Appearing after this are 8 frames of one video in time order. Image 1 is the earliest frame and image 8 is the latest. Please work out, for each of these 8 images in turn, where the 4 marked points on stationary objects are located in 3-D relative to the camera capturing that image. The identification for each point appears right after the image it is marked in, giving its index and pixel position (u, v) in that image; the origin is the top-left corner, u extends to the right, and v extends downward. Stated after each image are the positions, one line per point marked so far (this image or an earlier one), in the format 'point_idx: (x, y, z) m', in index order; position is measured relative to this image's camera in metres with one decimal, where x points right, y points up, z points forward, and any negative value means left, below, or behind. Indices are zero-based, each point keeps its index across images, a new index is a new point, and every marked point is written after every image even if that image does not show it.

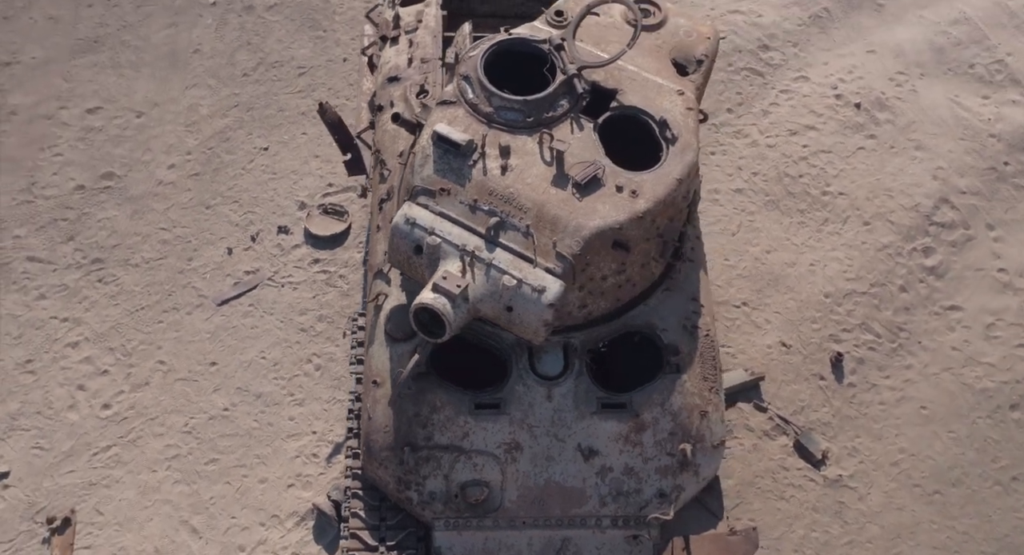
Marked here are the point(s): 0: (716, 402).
0: (+2.4, -1.5, +12.2) m
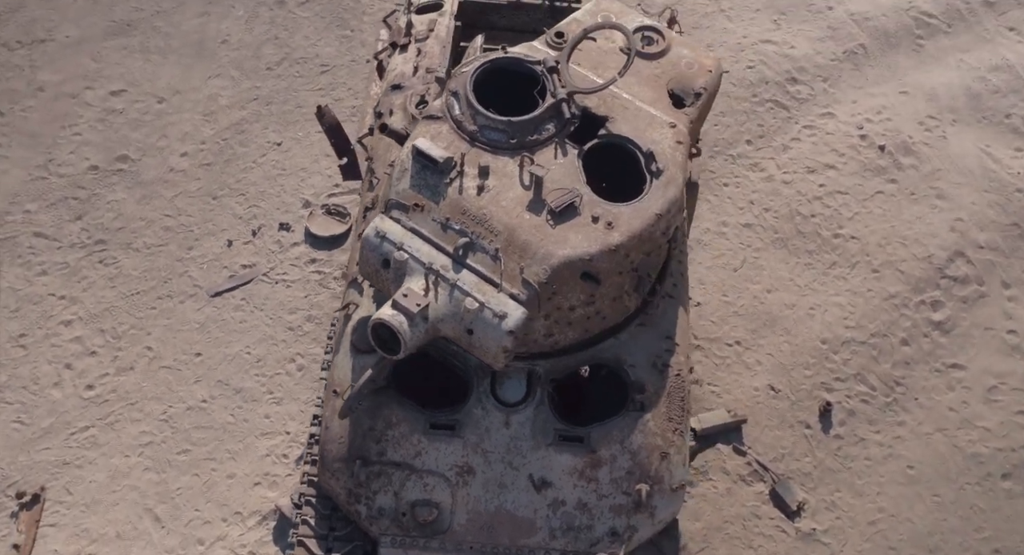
0: (+1.9, -2.0, +11.9) m
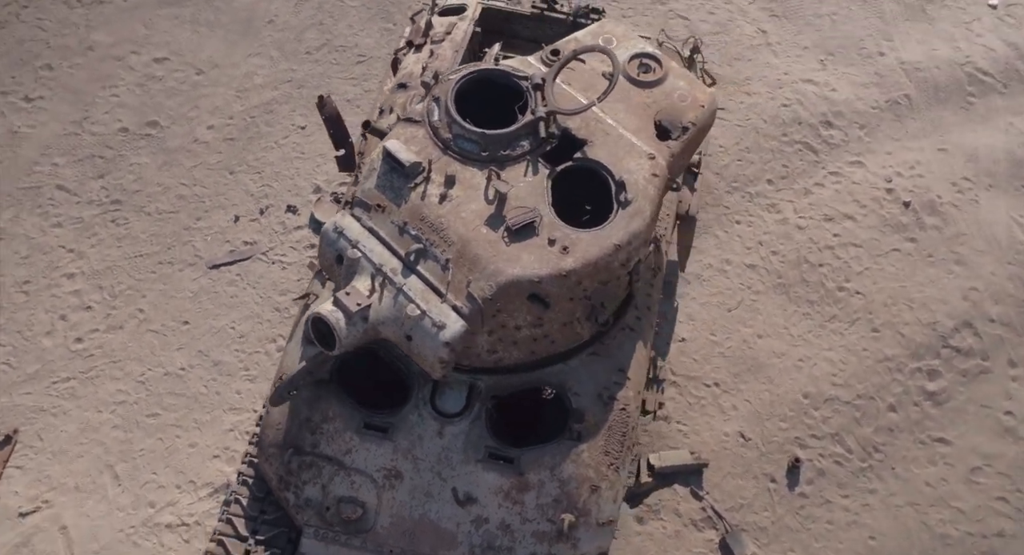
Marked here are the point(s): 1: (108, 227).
0: (+1.1, -2.3, +11.7) m
1: (-6.6, +0.8, +16.7) m
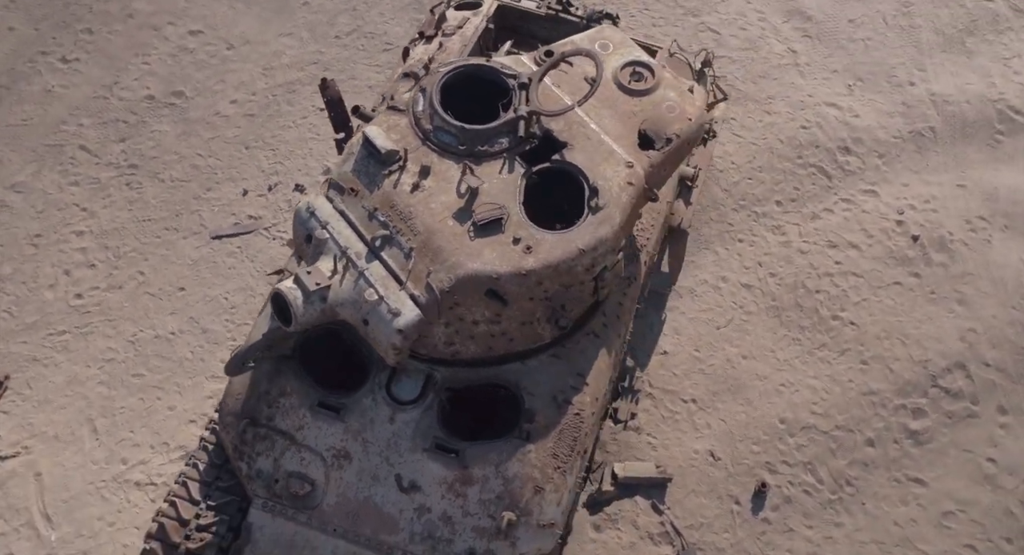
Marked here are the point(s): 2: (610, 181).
0: (+0.5, -2.4, +11.8) m
1: (-6.6, +1.5, +17.2) m
2: (+1.1, +1.1, +11.8) m
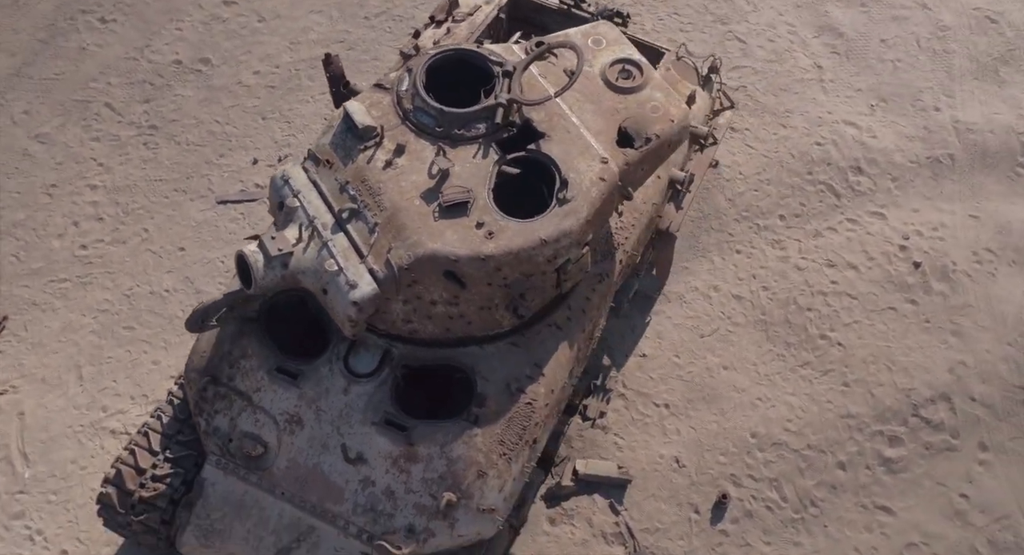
0: (-0.1, -2.2, +11.8) m
1: (-6.5, +2.2, +17.7) m
2: (+0.8, +1.2, +11.8) m
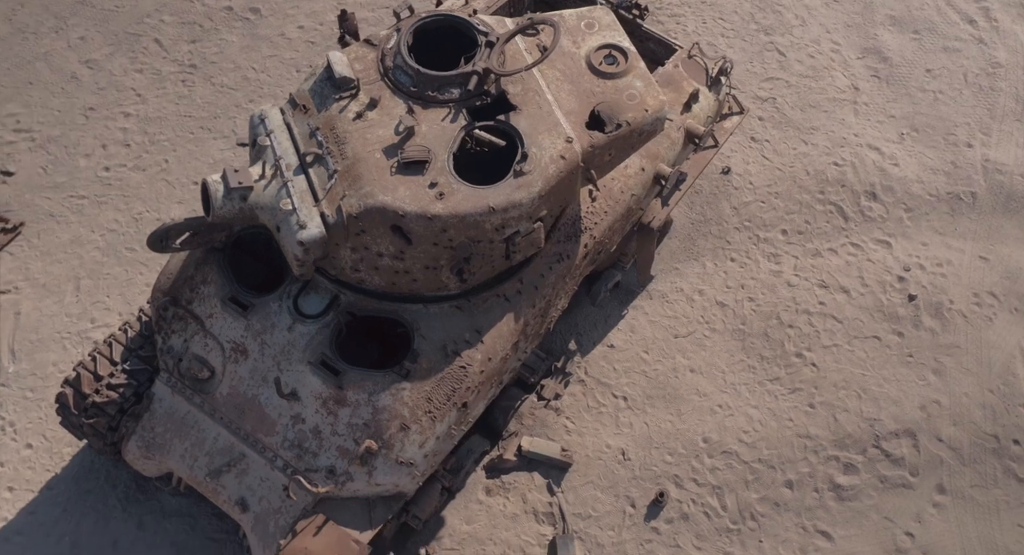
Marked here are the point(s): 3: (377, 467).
0: (-1.0, -1.8, +12.1) m
1: (-6.1, +3.5, +18.5) m
2: (+0.4, +1.5, +11.9) m
3: (-1.6, -2.2, +12.0) m
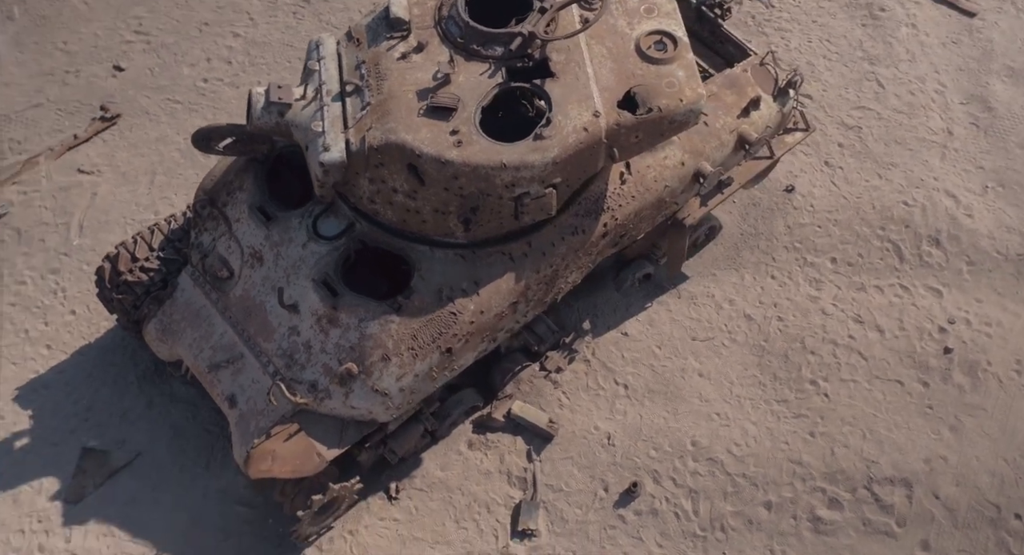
0: (-1.3, -1.0, +12.5) m
1: (-4.3, +5.0, +19.5) m
2: (+0.7, +1.9, +12.1) m
3: (-1.9, -1.4, +12.6) m
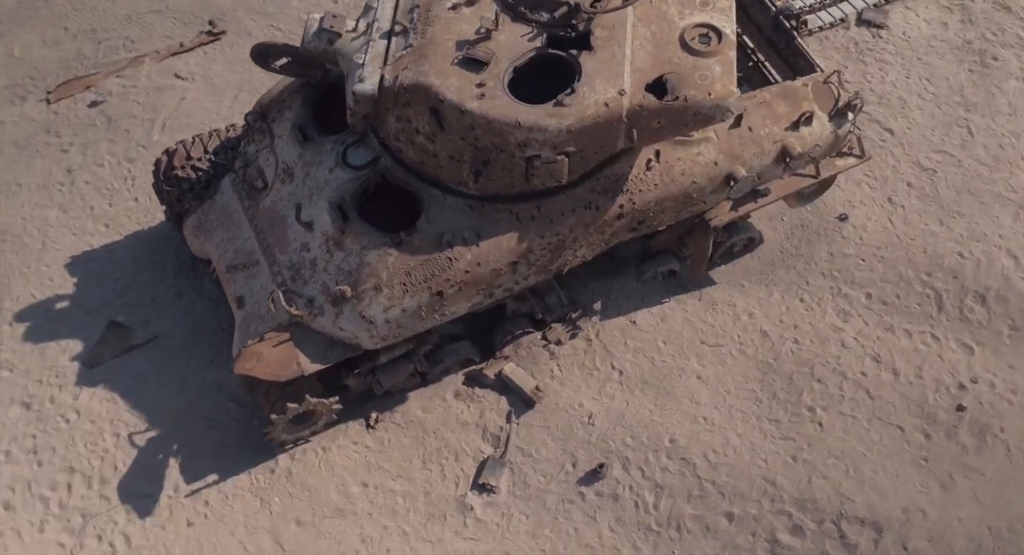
0: (-1.5, -0.2, +13.0) m
1: (-2.2, +6.2, +20.3) m
2: (+1.0, +2.2, +12.3) m
3: (-2.2, -0.4, +13.2) m
